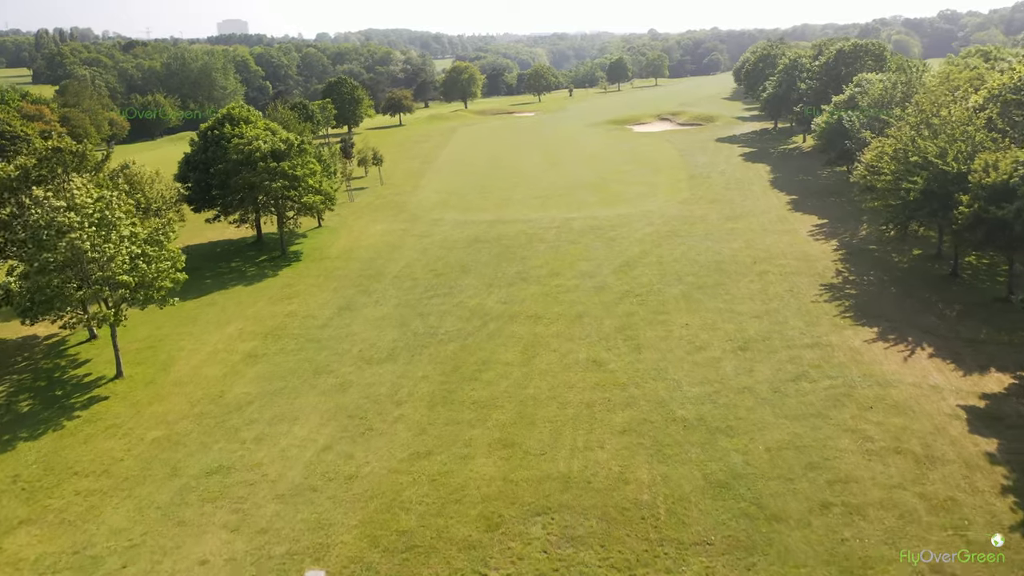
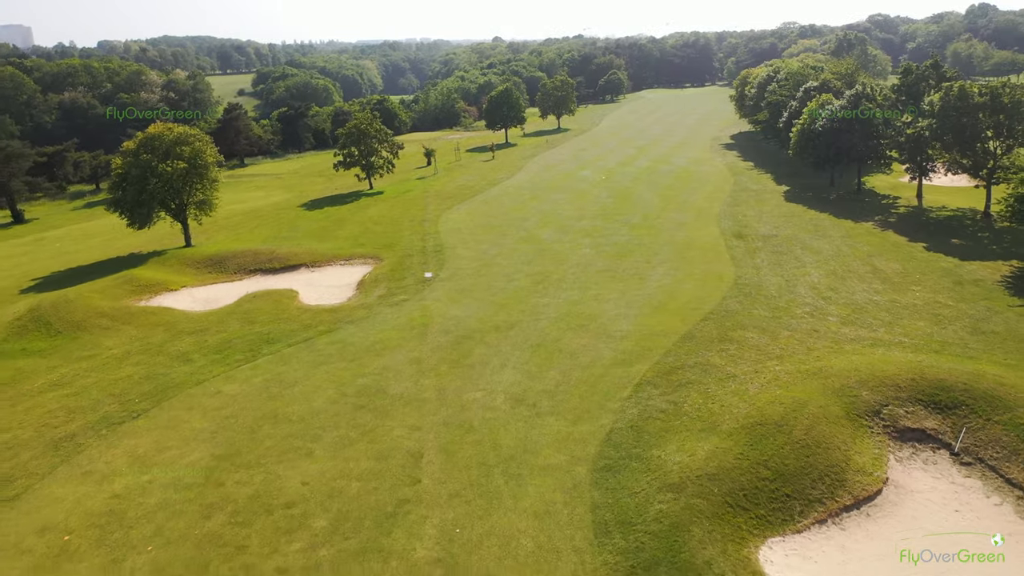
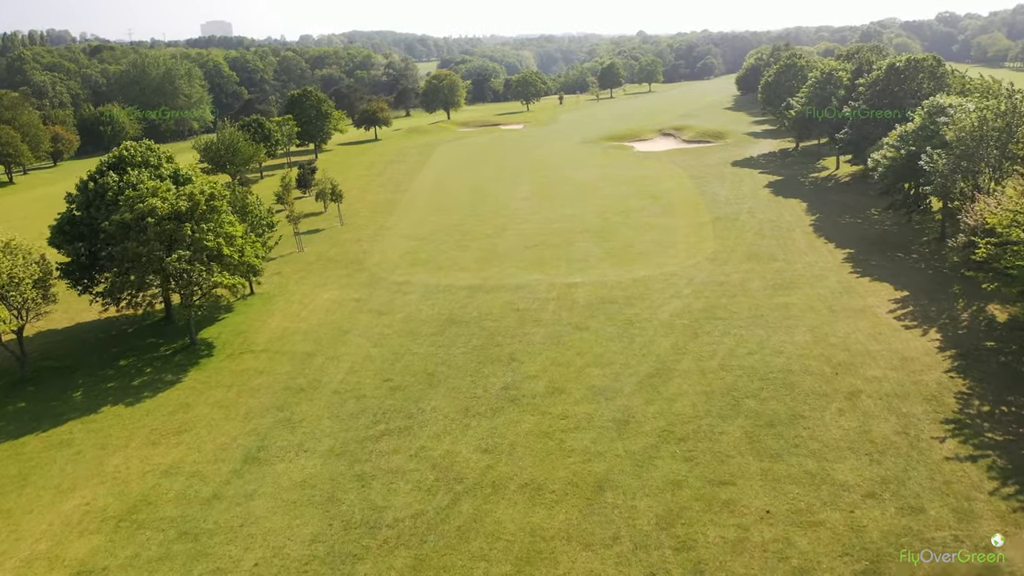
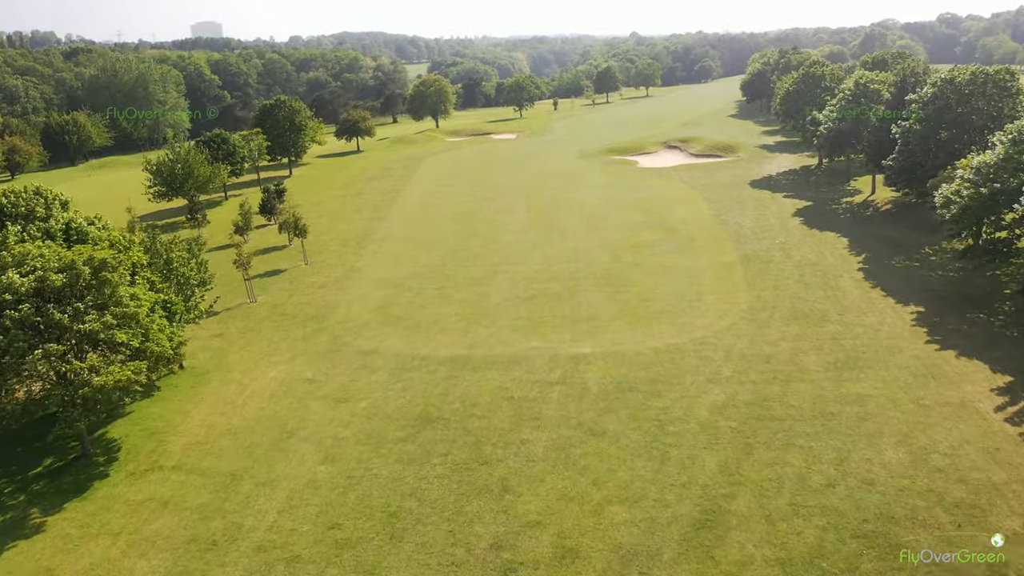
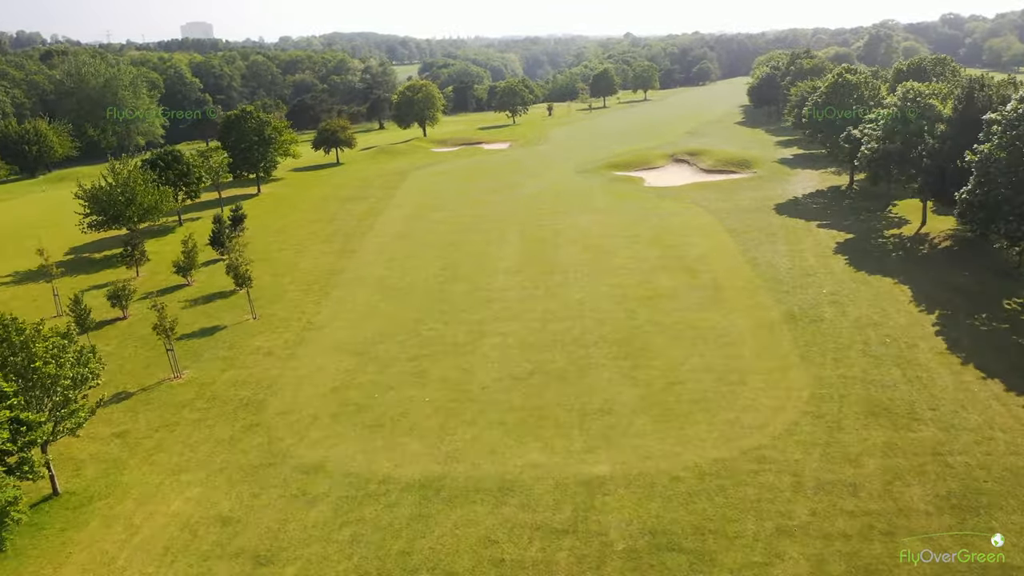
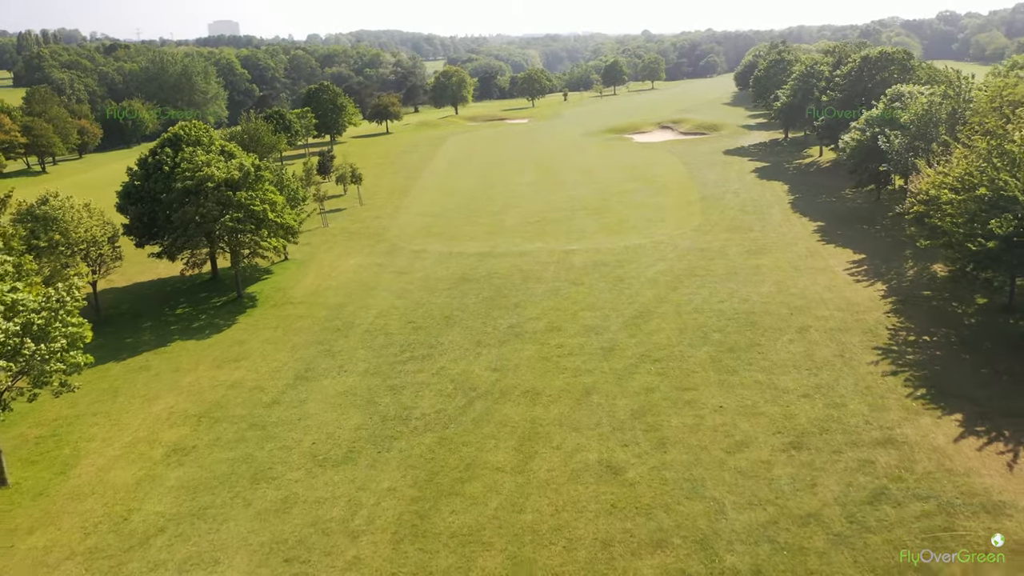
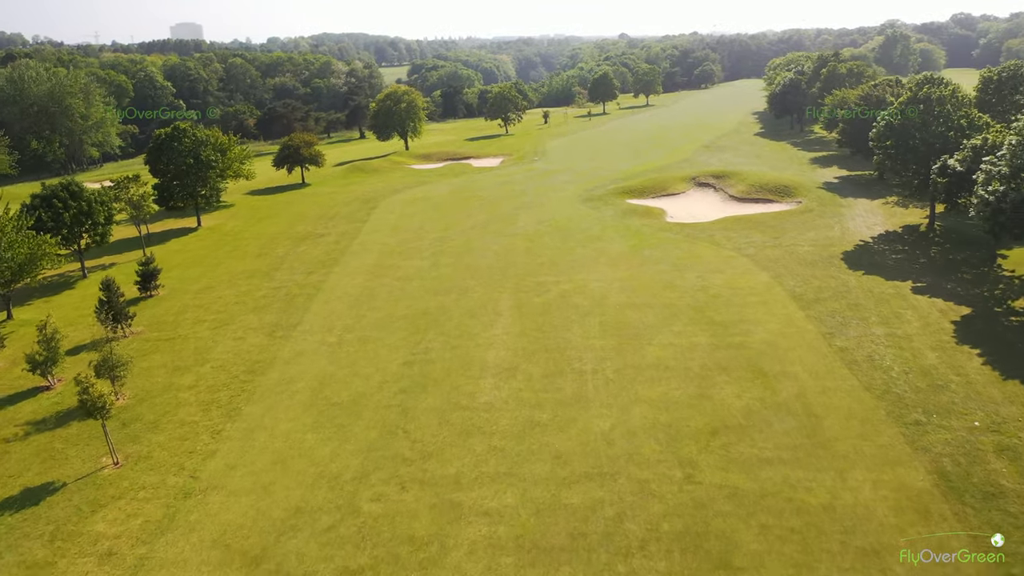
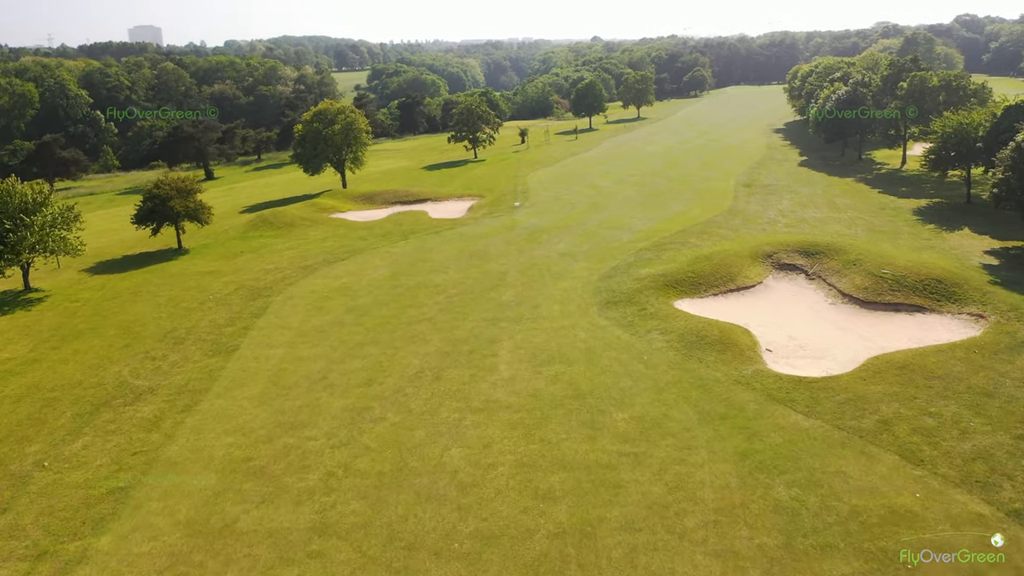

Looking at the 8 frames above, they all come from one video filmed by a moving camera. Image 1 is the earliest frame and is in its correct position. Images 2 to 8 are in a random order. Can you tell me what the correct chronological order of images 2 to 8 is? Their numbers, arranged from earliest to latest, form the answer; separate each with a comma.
6, 3, 4, 5, 7, 8, 2
